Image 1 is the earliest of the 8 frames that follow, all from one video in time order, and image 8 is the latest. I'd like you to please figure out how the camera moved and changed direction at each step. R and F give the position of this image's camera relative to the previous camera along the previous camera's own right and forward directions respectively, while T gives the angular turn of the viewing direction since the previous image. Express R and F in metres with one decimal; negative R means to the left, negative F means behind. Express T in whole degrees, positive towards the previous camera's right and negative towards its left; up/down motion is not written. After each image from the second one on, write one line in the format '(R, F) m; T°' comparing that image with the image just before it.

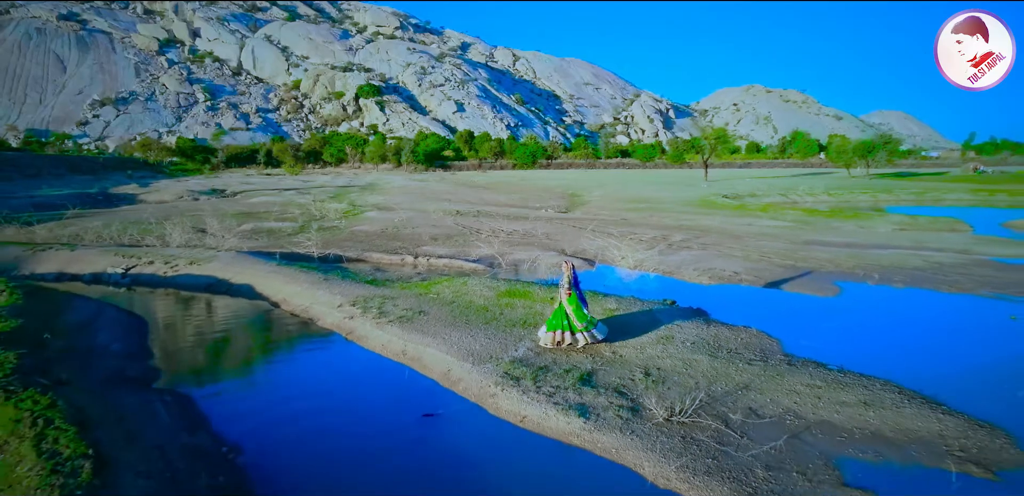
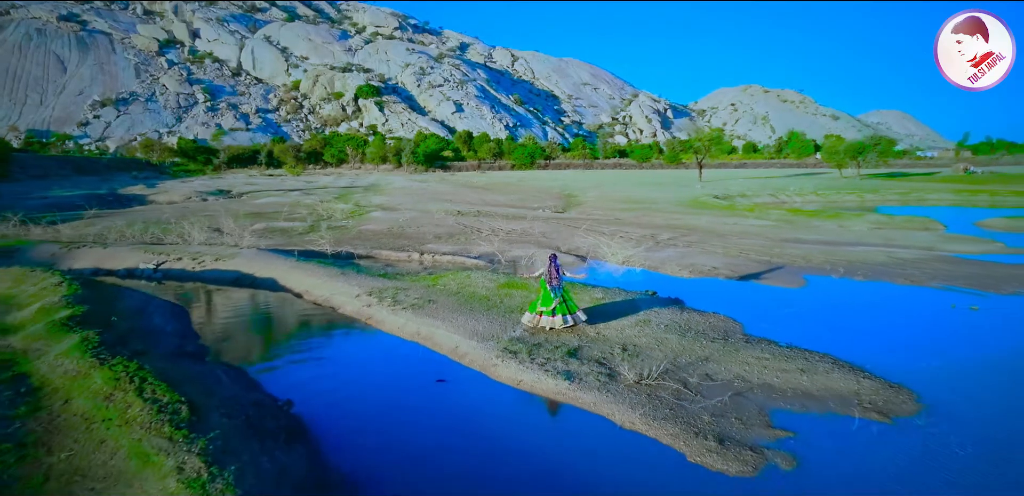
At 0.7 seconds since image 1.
(0.0, -1.6) m; 0°
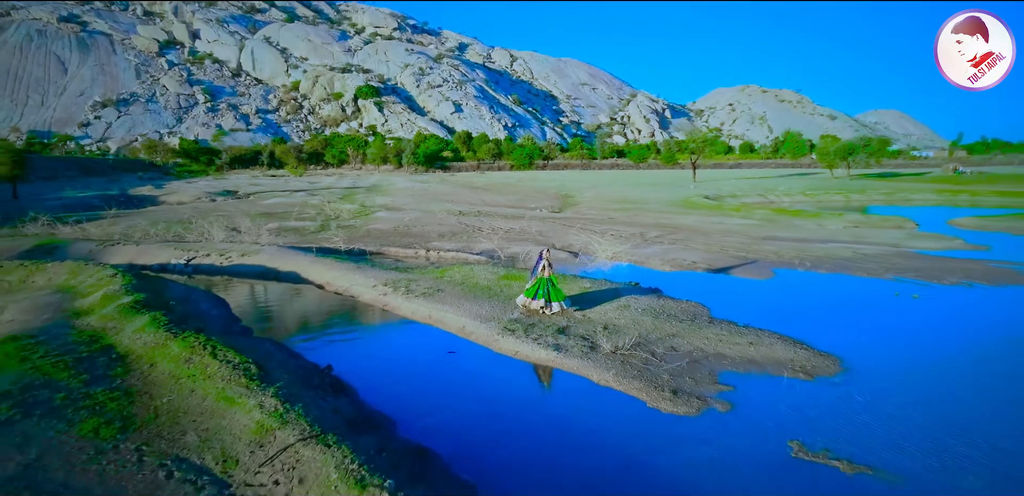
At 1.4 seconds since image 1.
(0.0, -1.9) m; 0°
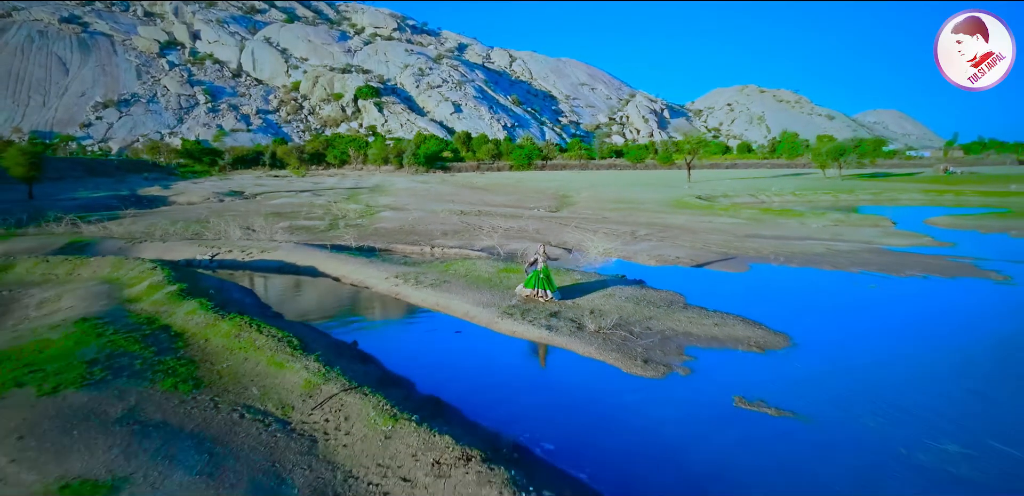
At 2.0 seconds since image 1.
(0.0, -1.7) m; 0°
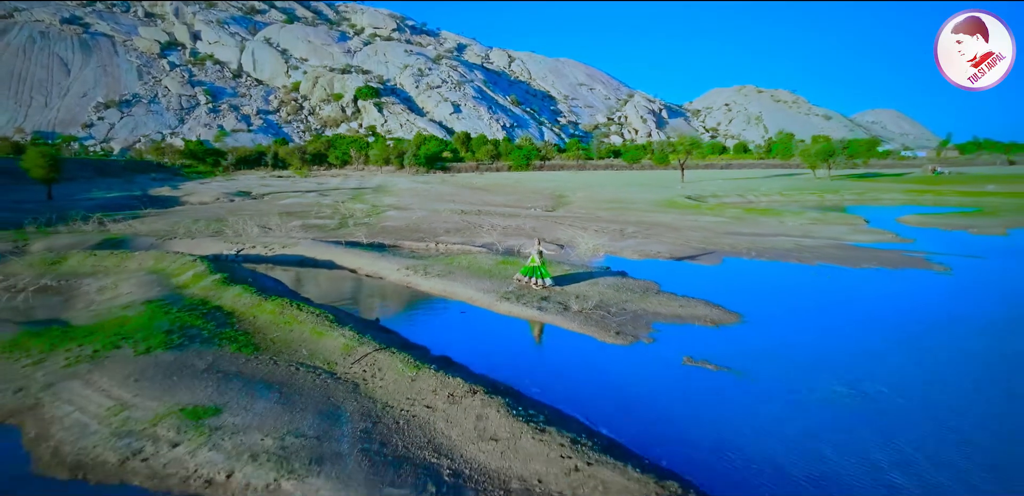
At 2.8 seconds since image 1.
(+0.1, -2.3) m; 0°
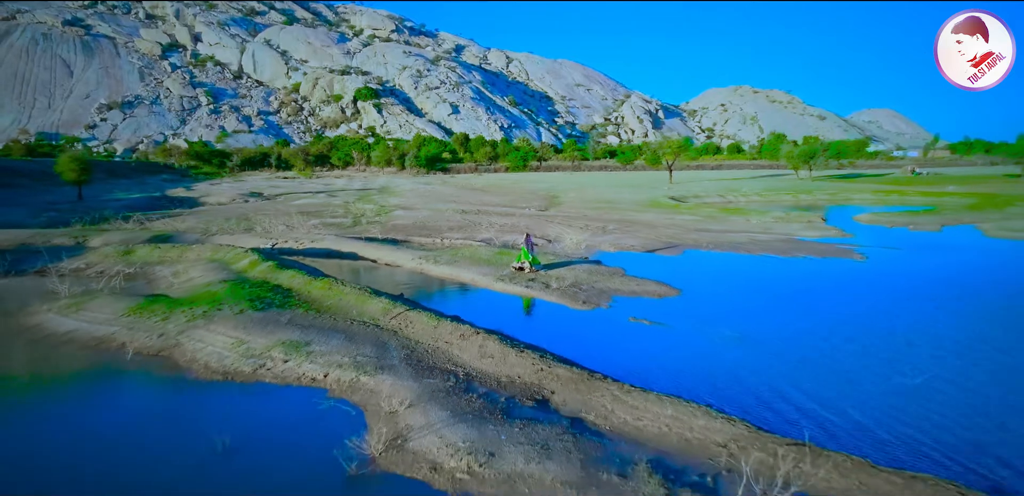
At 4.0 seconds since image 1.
(+0.2, -4.2) m; 0°
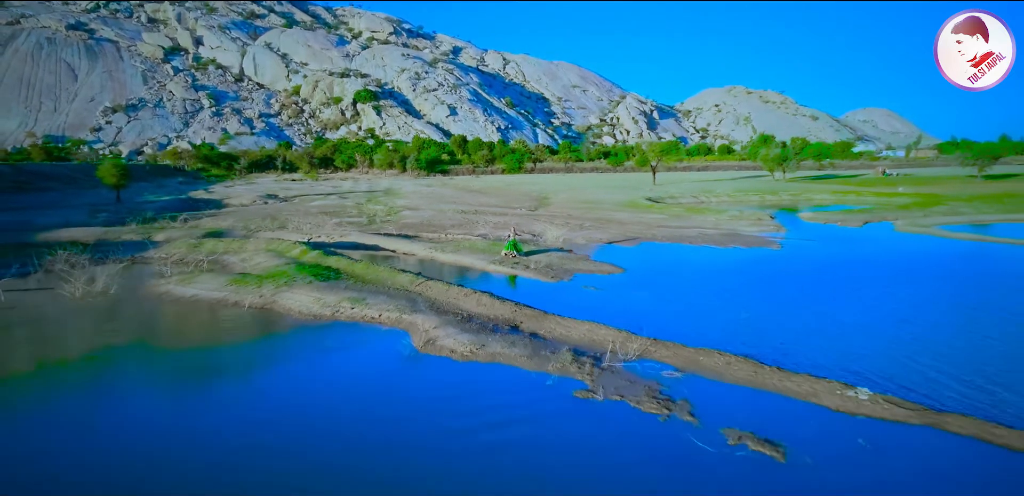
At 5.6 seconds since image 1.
(+0.4, -6.5) m; 0°
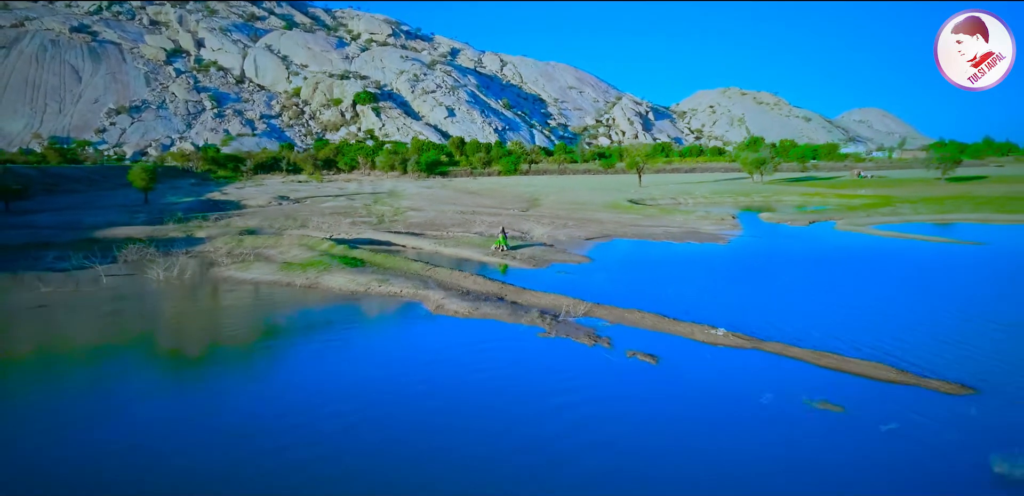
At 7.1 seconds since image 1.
(+0.4, -6.0) m; 0°
